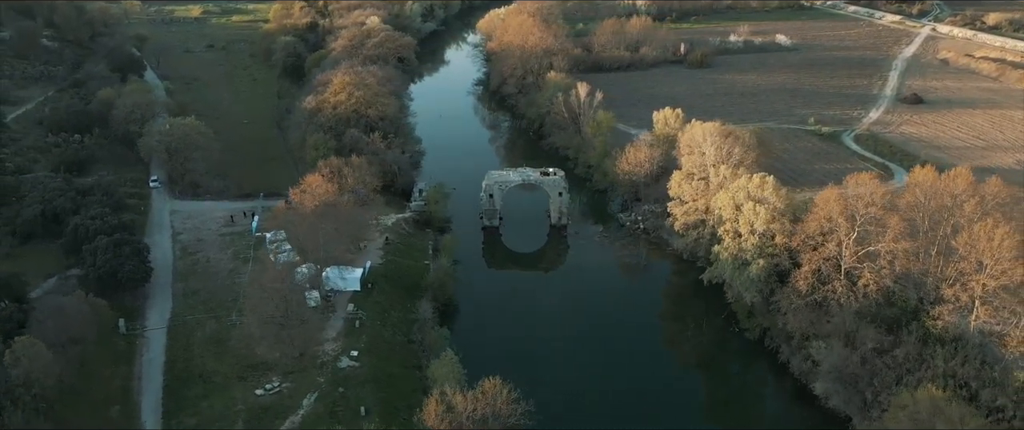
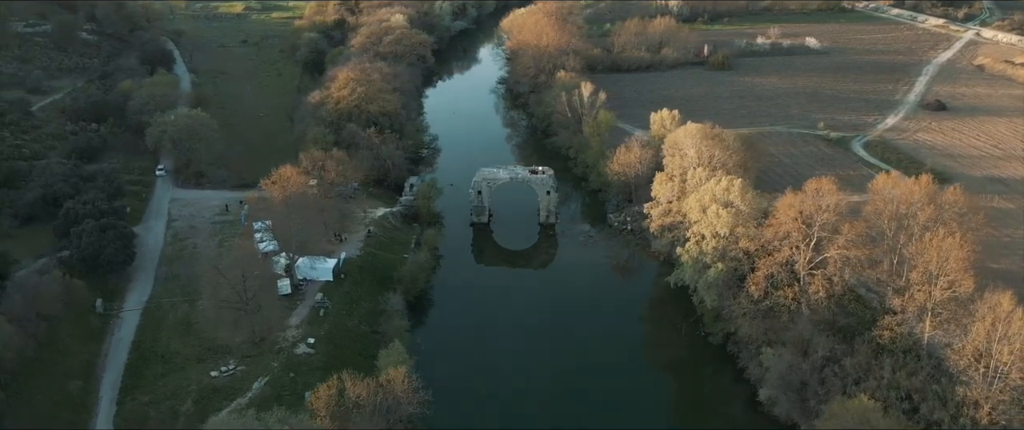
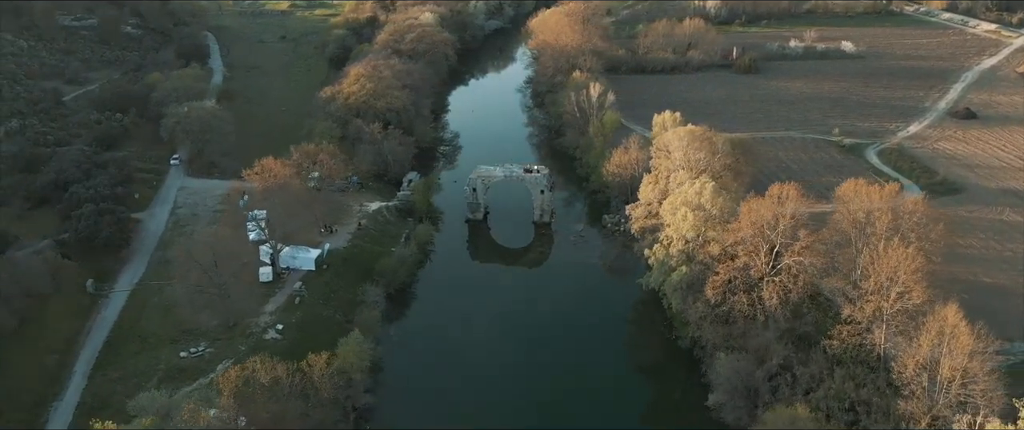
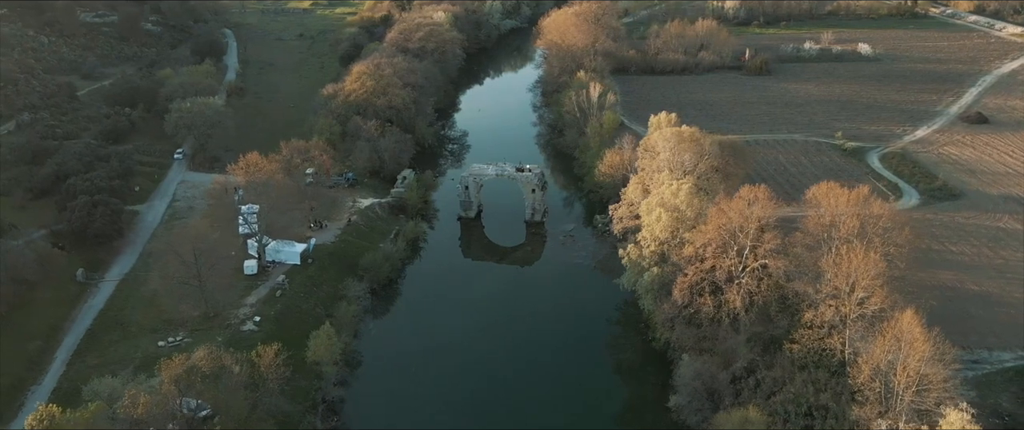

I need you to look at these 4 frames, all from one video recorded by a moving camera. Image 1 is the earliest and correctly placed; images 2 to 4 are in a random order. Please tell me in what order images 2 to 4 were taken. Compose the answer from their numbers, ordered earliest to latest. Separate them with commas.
2, 3, 4
